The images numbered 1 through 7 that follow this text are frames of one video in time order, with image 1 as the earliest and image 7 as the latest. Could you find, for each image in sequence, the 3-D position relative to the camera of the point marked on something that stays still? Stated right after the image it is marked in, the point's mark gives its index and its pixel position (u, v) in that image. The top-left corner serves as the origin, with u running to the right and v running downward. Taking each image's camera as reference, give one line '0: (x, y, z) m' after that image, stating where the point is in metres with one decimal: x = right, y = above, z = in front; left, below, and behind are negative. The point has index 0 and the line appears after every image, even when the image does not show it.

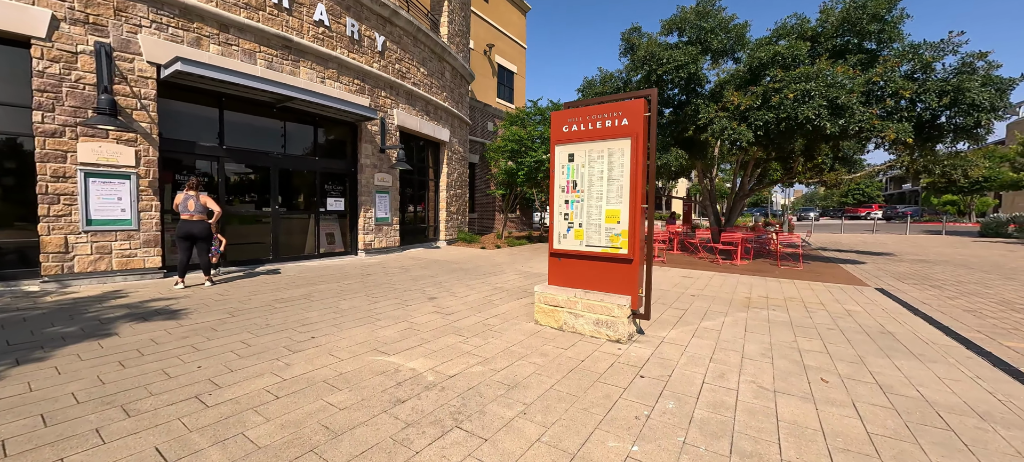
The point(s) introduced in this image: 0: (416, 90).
0: (-3.2, +4.7, +12.5) m
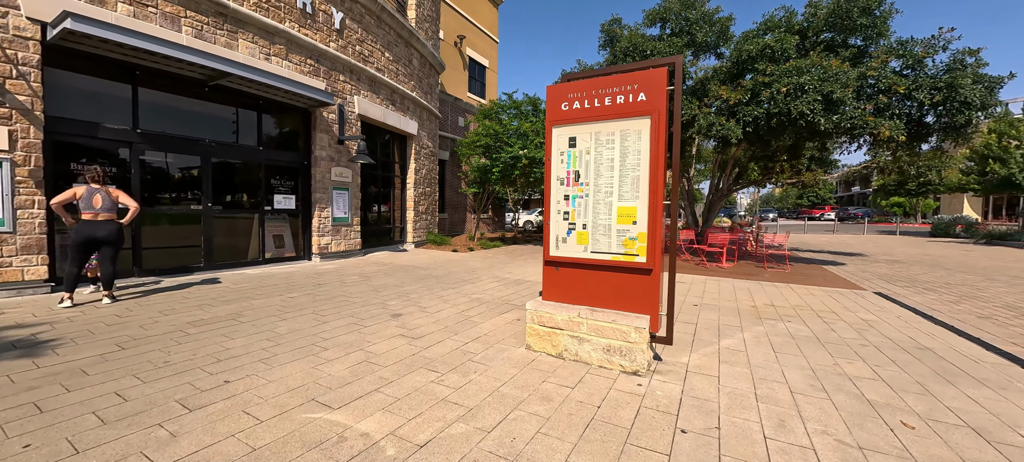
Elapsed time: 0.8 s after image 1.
0: (-3.9, +4.6, +11.3) m
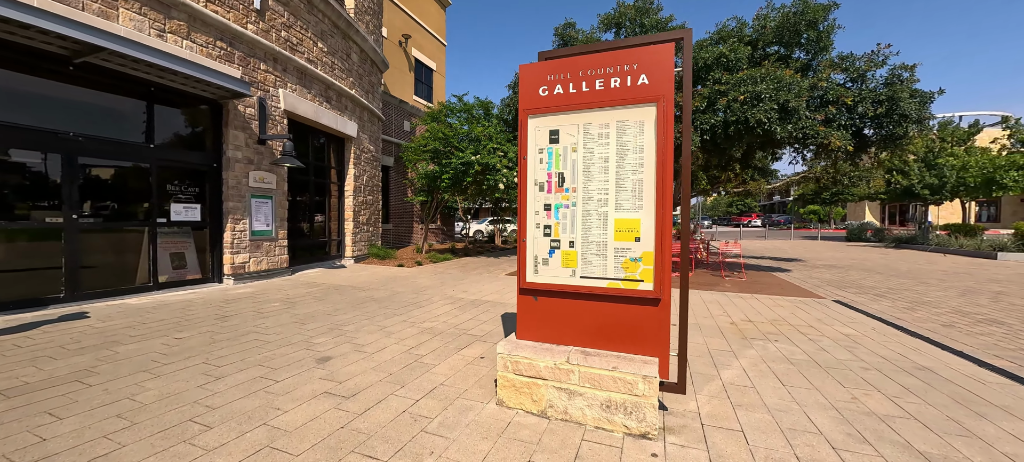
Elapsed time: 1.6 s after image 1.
0: (-5.2, +4.3, +9.9) m
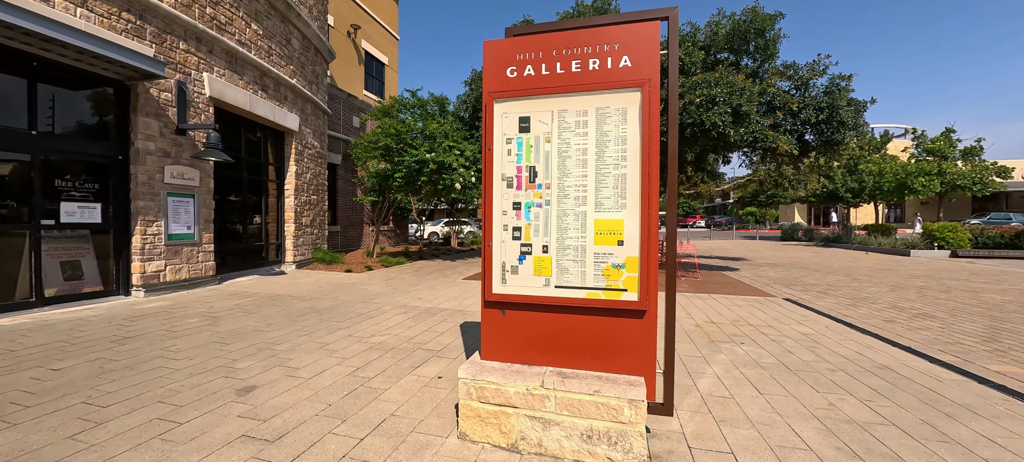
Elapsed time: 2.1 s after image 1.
0: (-6.3, +4.2, +8.8) m
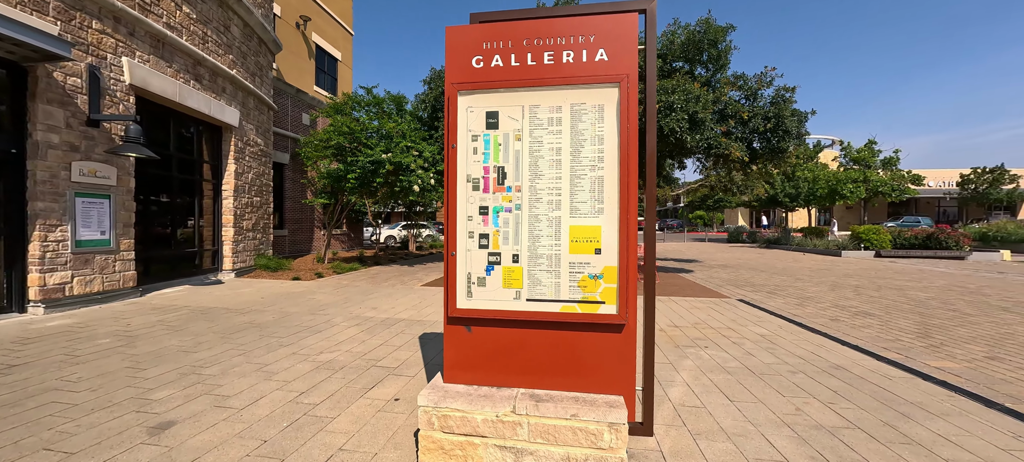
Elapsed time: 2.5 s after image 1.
0: (-7.1, +4.1, +7.9) m
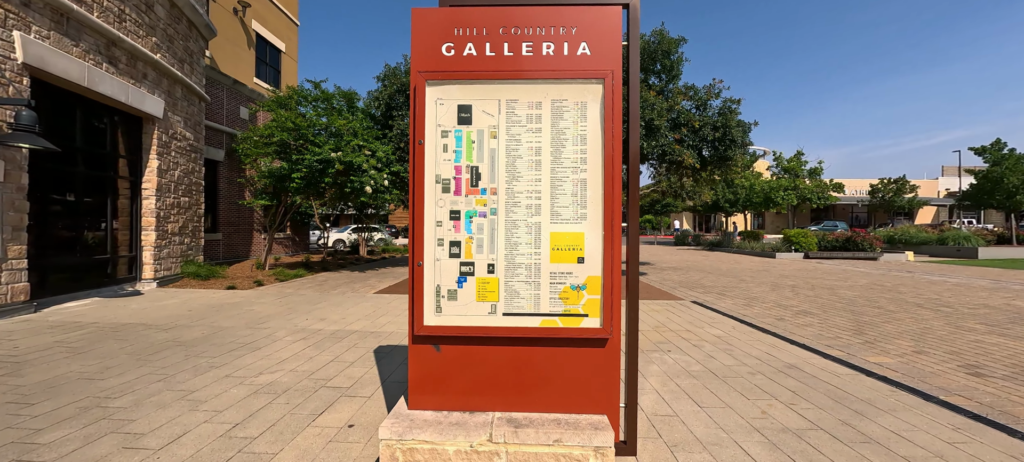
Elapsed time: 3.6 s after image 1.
0: (-7.9, +4.0, +6.8) m
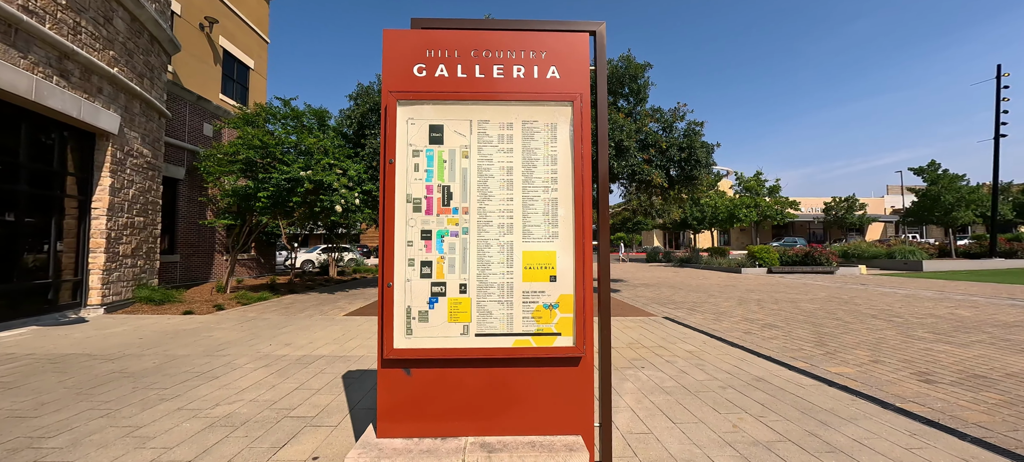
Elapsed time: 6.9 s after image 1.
0: (-8.3, +3.6, +6.5) m
